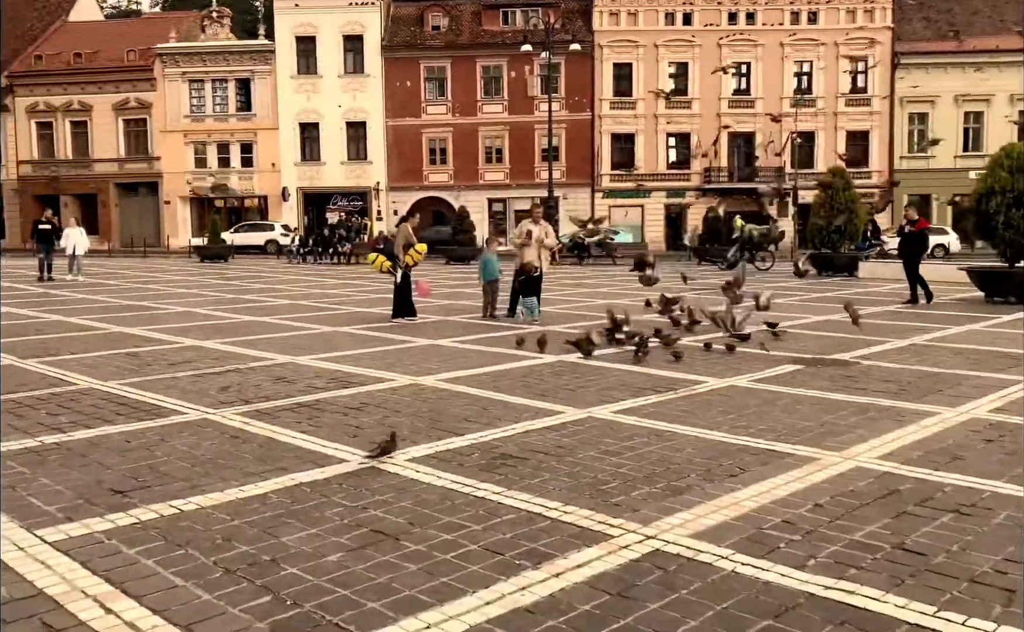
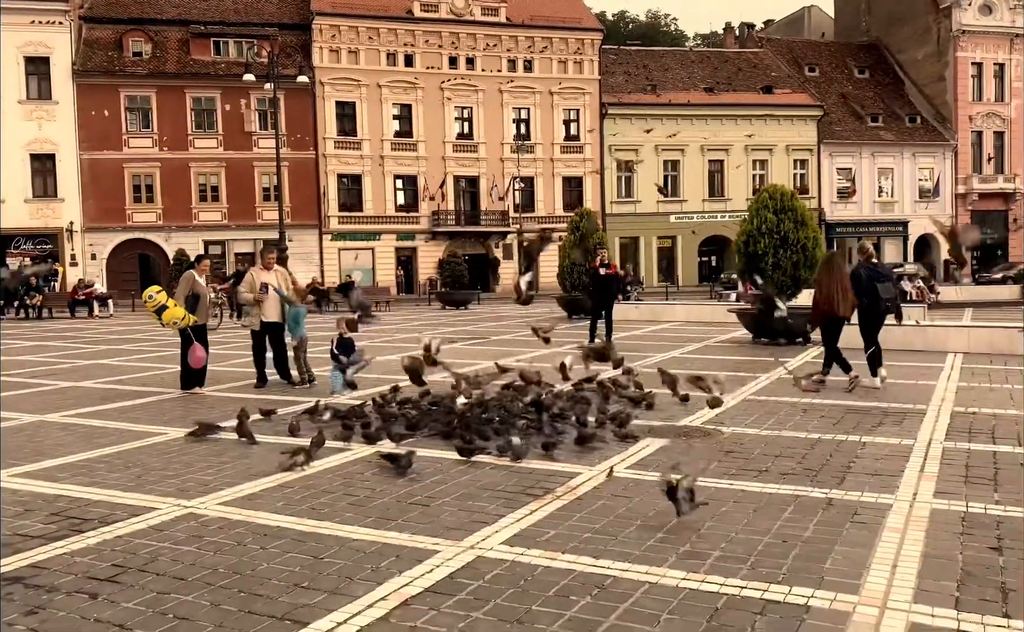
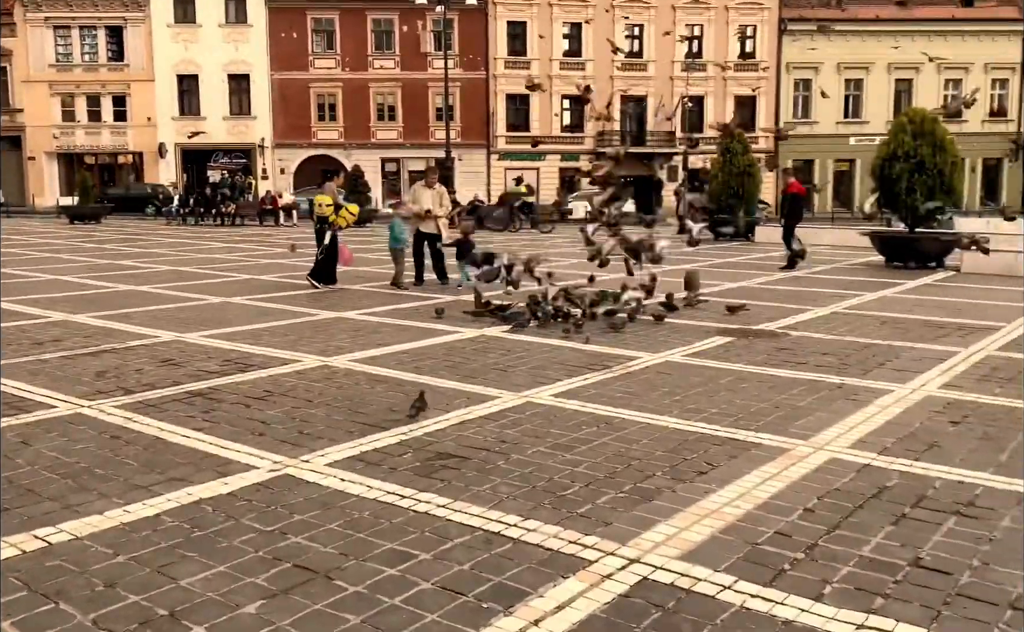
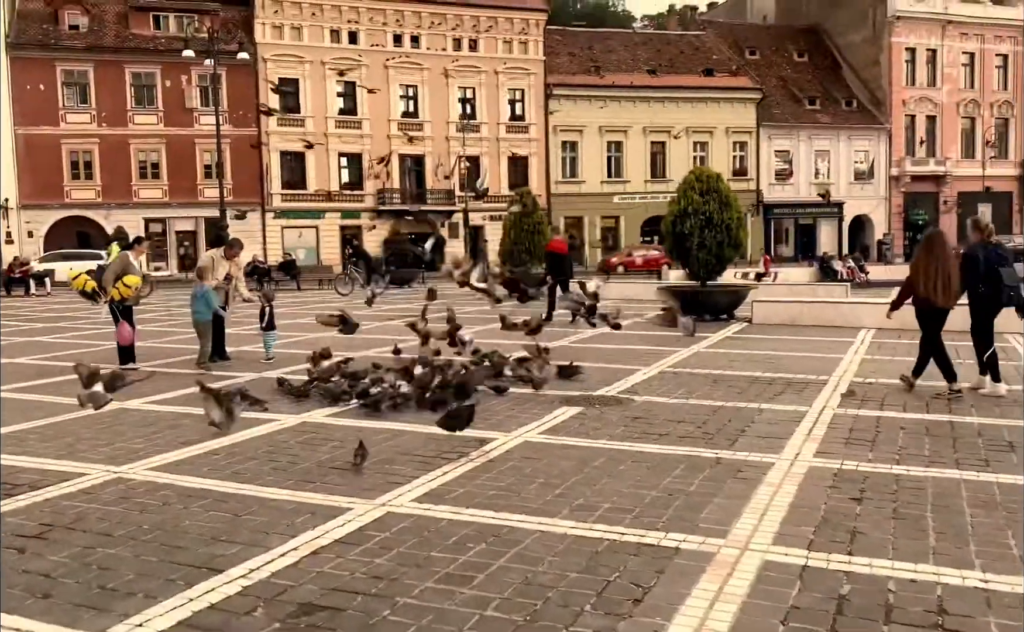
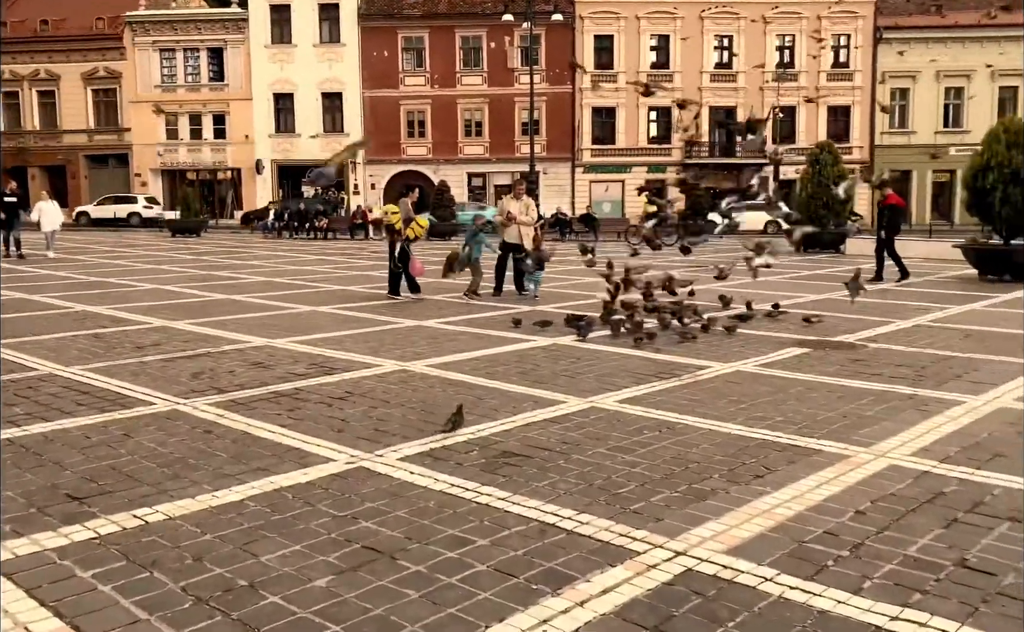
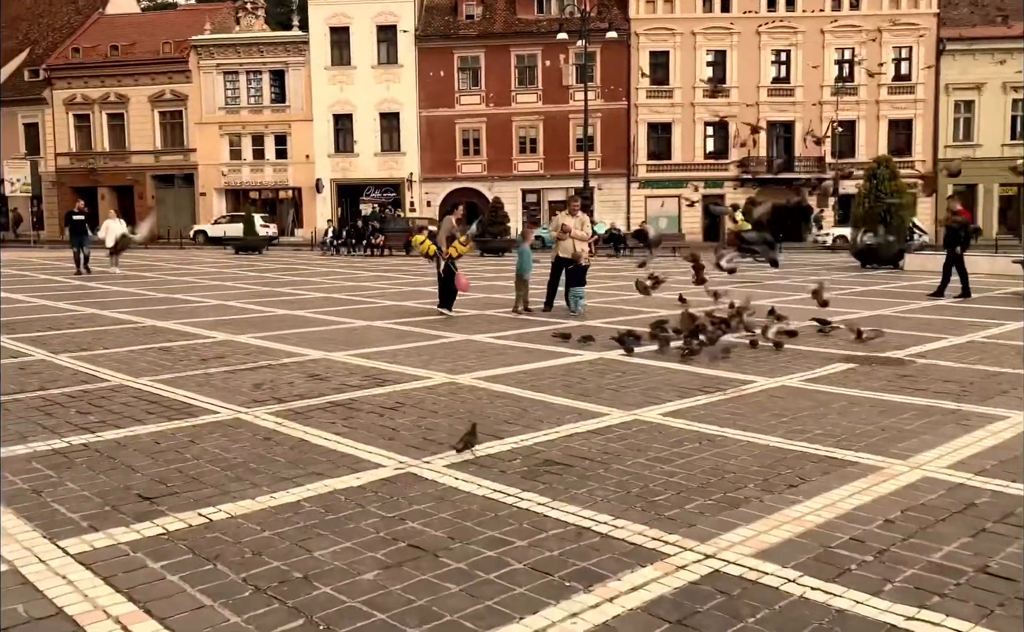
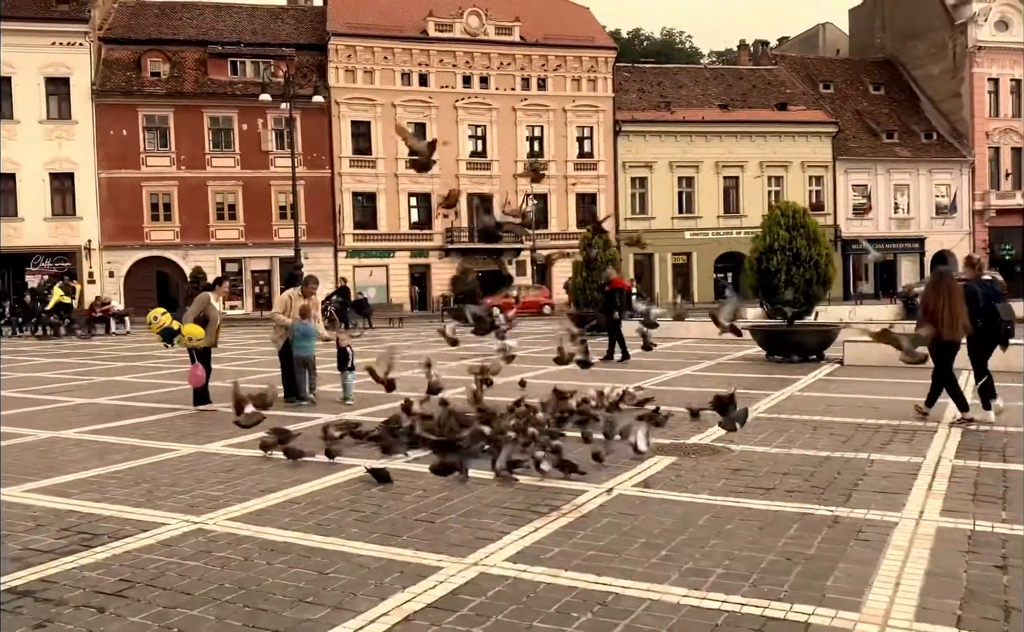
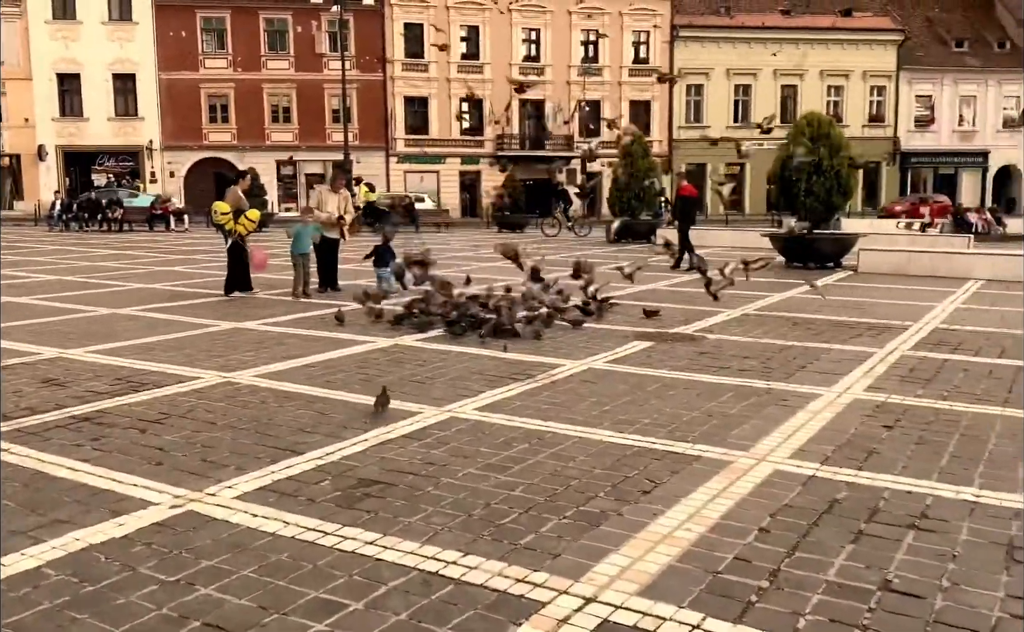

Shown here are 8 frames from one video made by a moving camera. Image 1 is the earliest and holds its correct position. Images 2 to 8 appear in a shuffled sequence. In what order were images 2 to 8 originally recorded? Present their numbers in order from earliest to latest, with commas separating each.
6, 5, 3, 8, 4, 7, 2
